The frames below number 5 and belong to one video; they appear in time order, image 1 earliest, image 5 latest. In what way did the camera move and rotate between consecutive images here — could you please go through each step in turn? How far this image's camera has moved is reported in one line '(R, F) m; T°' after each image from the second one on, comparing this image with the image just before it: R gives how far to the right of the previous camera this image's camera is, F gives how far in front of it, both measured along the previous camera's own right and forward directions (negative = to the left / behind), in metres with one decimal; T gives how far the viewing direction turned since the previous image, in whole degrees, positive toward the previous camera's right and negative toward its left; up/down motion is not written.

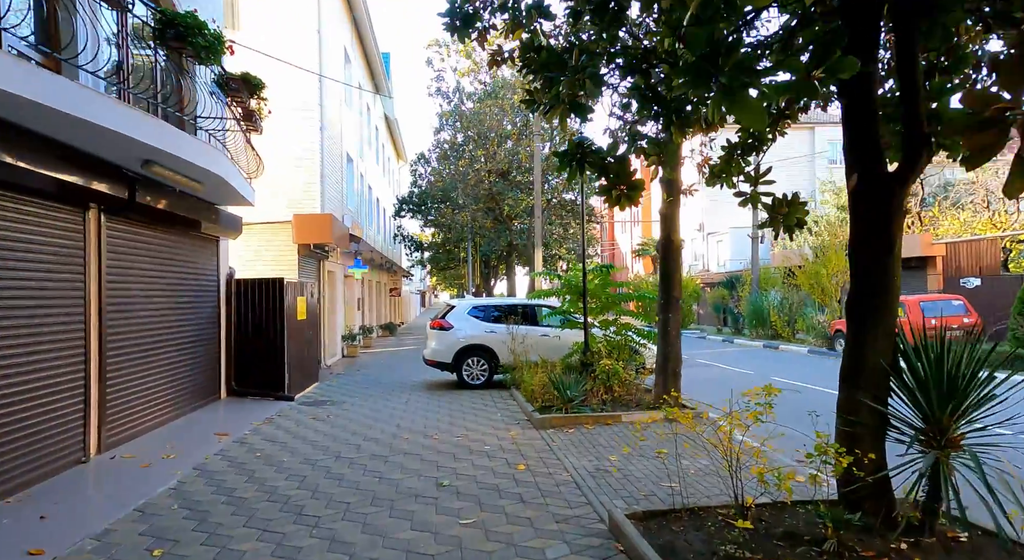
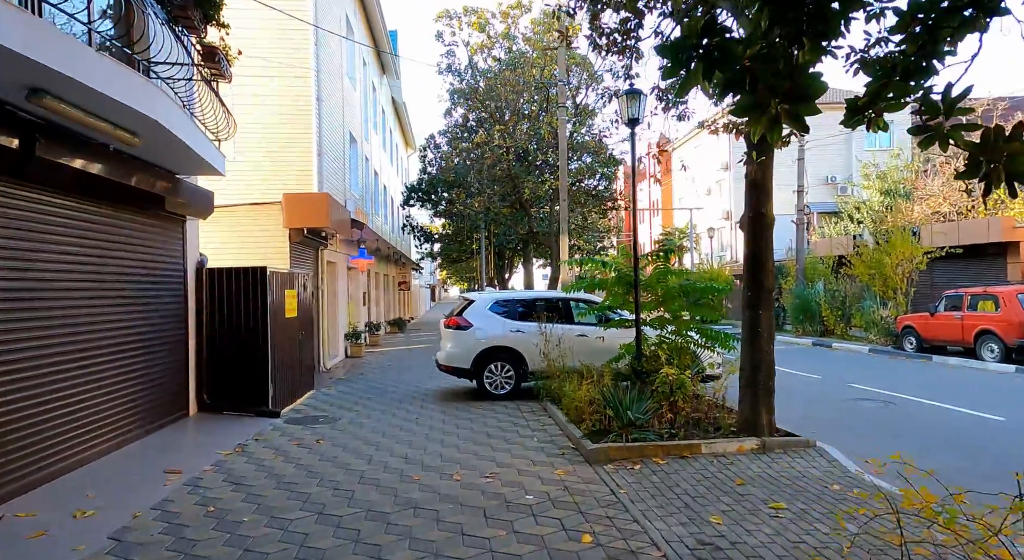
(-0.3, +2.0) m; -1°
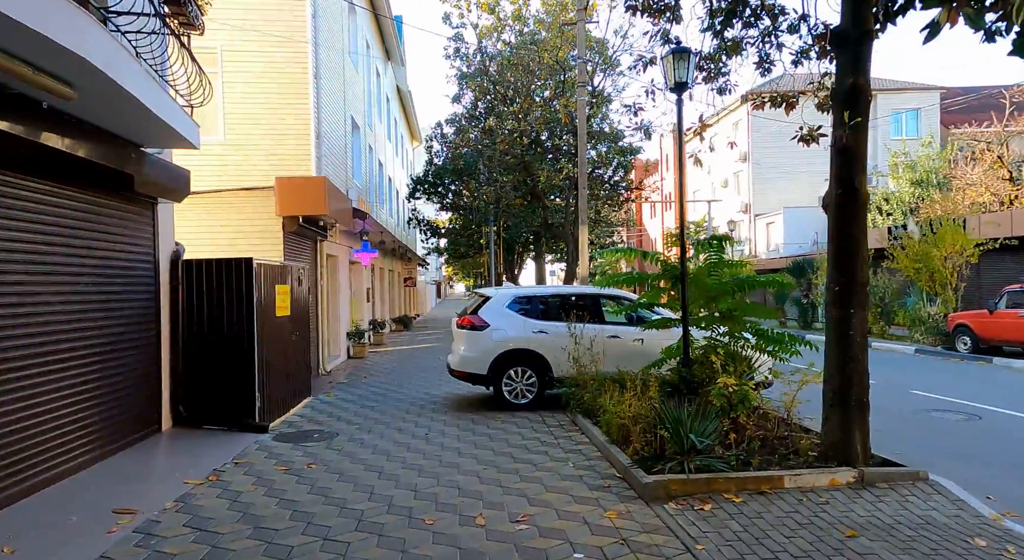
(-0.2, +1.3) m; 0°
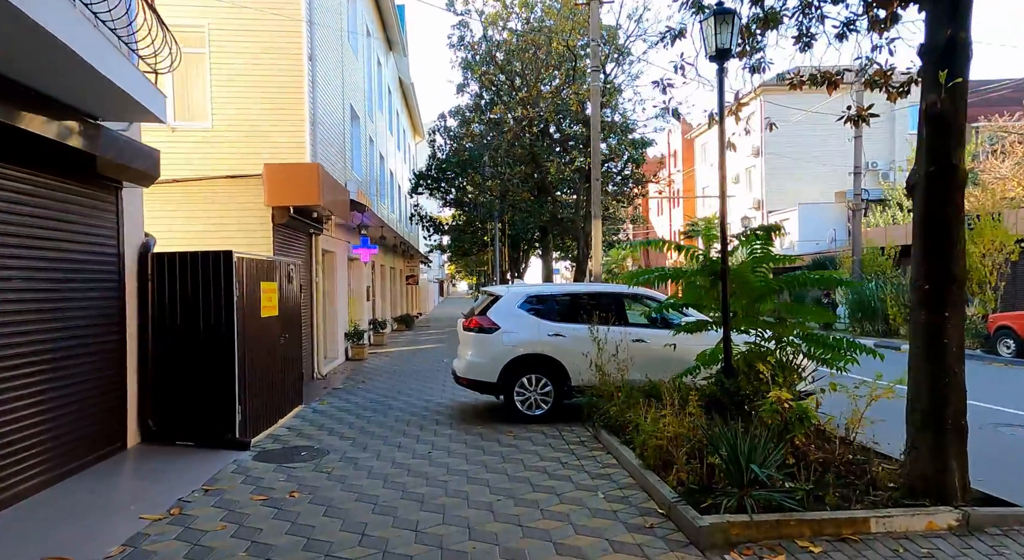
(-0.1, +0.9) m; 0°
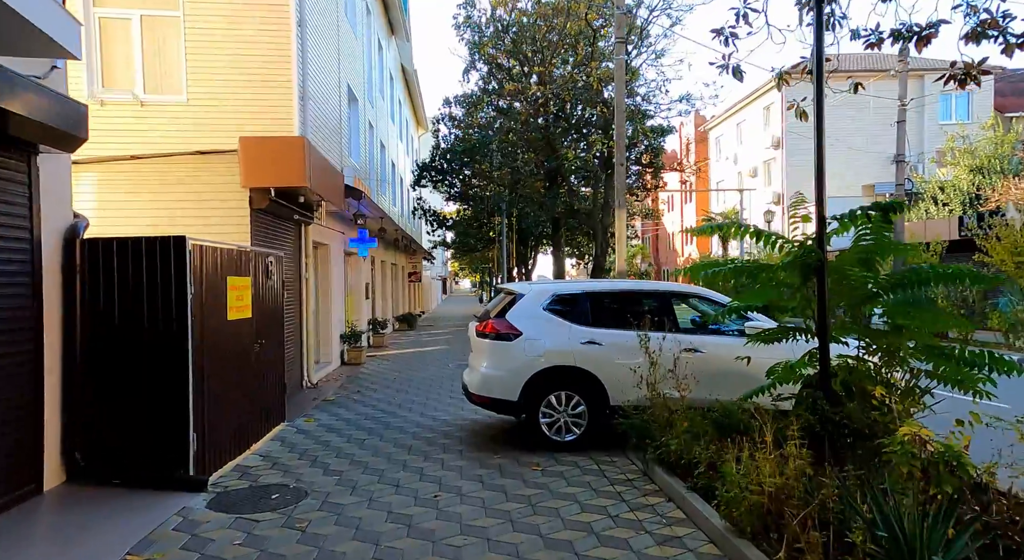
(-0.2, +1.5) m; 0°
